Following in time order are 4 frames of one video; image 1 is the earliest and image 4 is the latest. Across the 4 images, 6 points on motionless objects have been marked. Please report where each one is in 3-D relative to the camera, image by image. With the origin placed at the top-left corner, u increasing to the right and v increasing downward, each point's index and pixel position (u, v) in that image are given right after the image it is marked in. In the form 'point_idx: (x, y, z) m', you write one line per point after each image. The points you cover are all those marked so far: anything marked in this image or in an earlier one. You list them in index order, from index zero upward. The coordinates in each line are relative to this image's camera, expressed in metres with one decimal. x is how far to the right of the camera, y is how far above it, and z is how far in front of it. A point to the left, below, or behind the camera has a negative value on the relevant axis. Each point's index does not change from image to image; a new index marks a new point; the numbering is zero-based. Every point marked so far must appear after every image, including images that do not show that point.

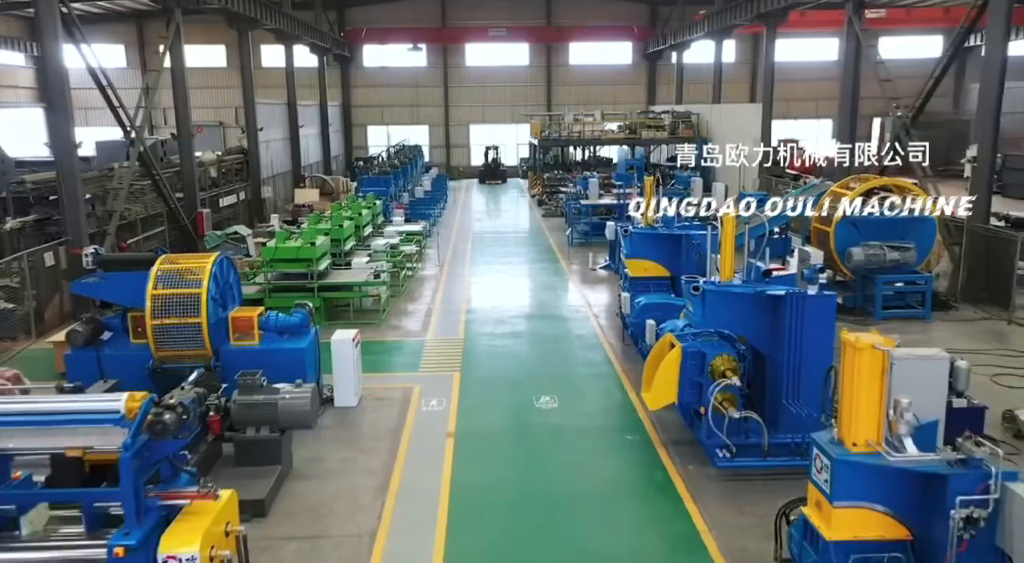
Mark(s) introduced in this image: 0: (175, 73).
0: (-7.3, +4.5, +16.2) m
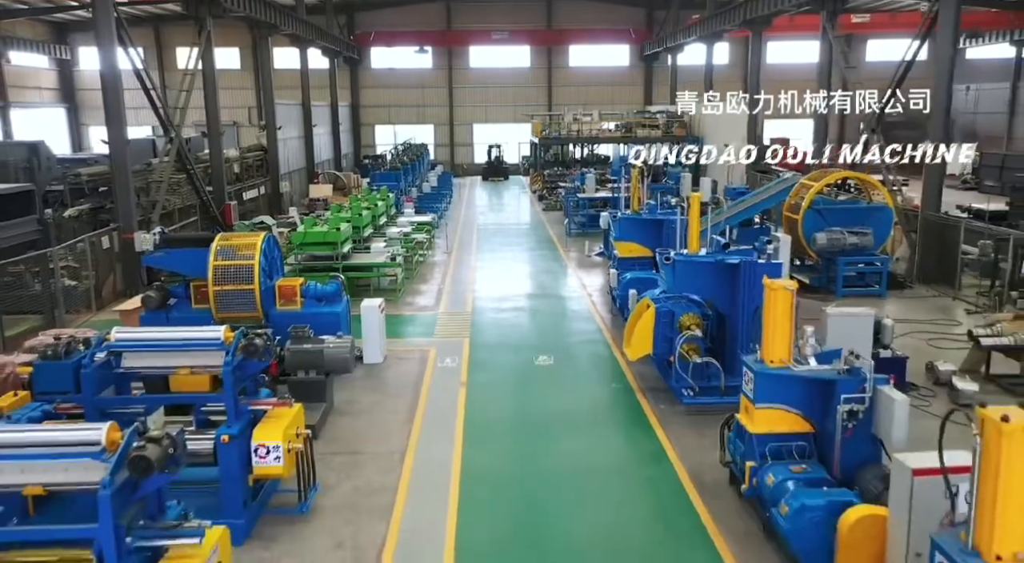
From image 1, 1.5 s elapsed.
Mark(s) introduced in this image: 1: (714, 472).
0: (-7.2, +4.9, +17.7) m
1: (+1.9, -1.7, +6.9) m
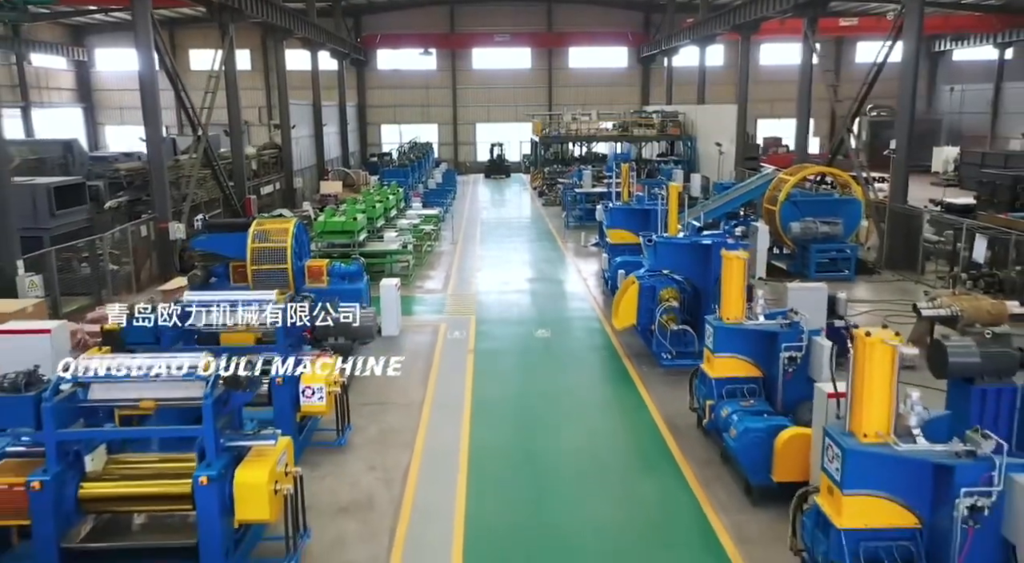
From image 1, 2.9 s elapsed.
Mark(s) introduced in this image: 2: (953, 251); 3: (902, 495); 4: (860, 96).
0: (-7.2, +5.1, +18.9) m
1: (+1.9, -1.5, +8.1) m
2: (+7.7, +0.5, +13.2) m
3: (+2.3, -1.2, +4.3) m
4: (+7.9, +4.2, +17.1) m
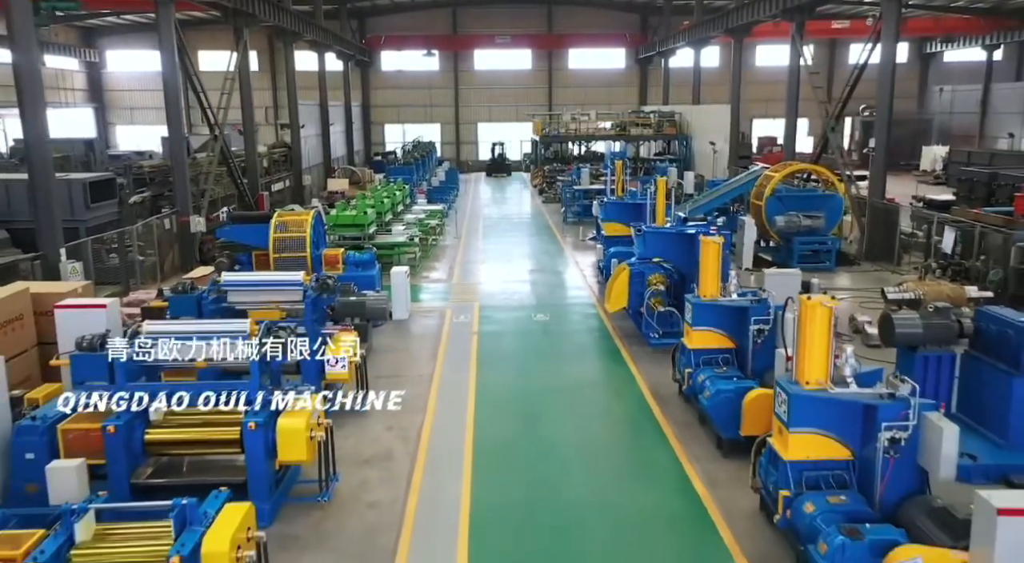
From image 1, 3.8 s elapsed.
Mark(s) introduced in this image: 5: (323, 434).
0: (-7.1, +5.3, +19.8) m
1: (+1.9, -1.3, +9.0) m
2: (+7.8, +0.7, +14.0) m
3: (+2.3, -1.0, +5.2) m
4: (+7.9, +4.4, +17.9) m
5: (-1.6, -1.3, +6.3) m
